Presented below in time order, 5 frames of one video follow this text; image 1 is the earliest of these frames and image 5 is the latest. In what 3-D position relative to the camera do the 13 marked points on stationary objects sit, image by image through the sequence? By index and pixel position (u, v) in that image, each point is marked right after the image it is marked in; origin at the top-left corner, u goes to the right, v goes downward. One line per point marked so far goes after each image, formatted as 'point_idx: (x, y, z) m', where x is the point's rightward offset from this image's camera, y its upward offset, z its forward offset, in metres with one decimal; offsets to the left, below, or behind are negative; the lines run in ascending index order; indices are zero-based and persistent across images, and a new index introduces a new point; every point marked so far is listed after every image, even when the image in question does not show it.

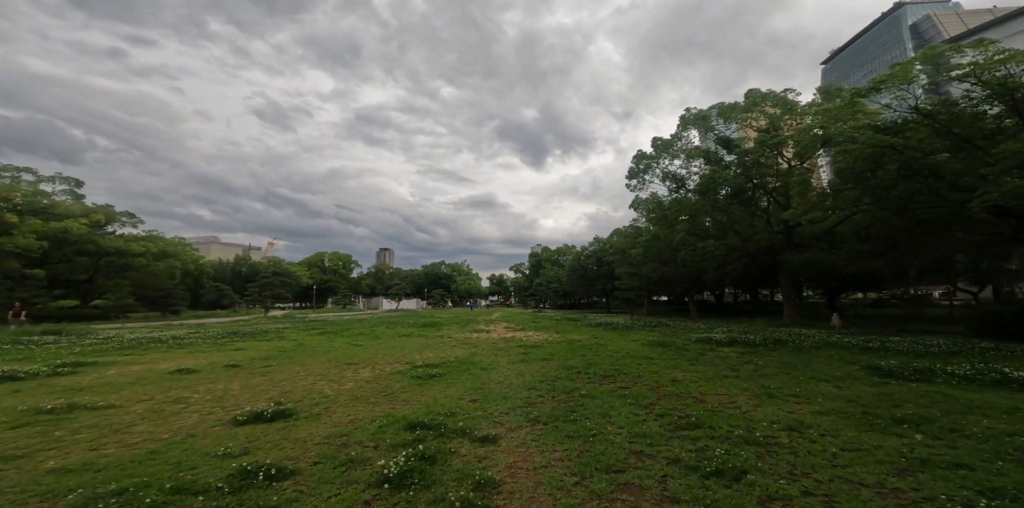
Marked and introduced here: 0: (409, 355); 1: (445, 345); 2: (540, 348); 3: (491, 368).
0: (-3.5, -3.4, +12.5) m
1: (-2.9, -3.9, +16.0) m
2: (+1.0, -3.6, +14.0) m
3: (-0.6, -3.2, +10.4) m
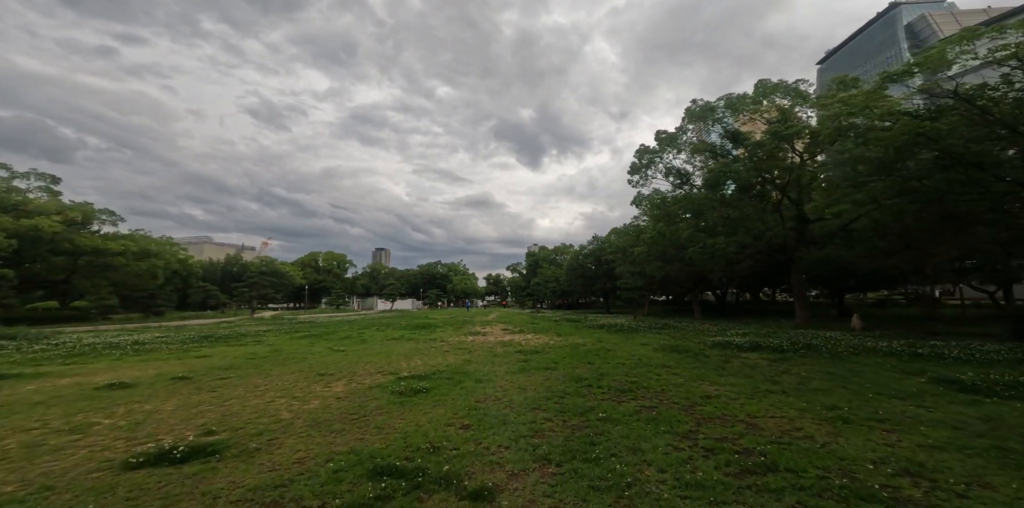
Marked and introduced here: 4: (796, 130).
0: (-3.5, -3.2, +11.1) m
1: (-3.0, -3.7, +14.6) m
2: (+0.9, -3.4, +12.6) m
3: (-0.6, -3.0, +9.0) m
4: (+14.4, +5.7, +19.2) m
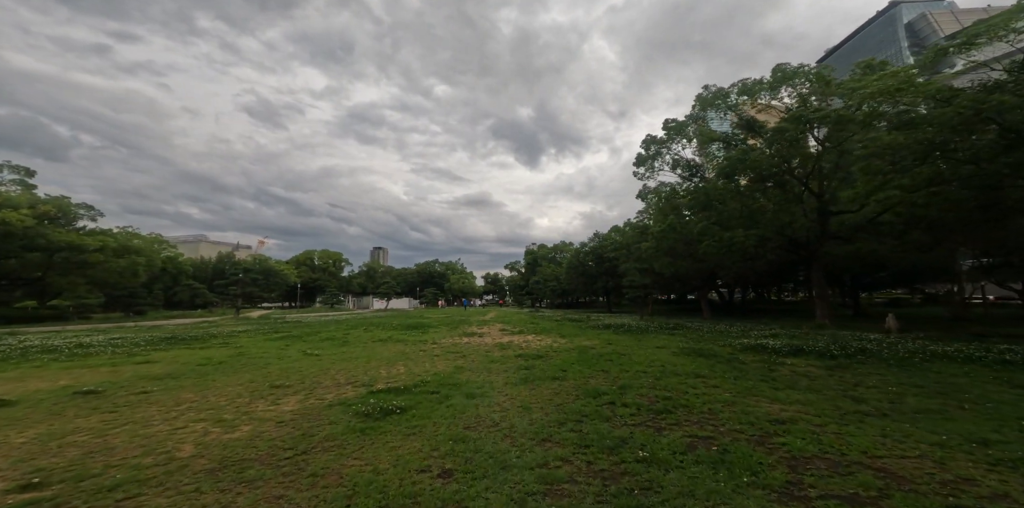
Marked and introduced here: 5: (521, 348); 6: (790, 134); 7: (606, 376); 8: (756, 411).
0: (-3.5, -2.9, +9.3) m
1: (-3.0, -3.4, +12.8) m
2: (+0.9, -3.1, +10.9) m
3: (-0.6, -2.7, +7.3) m
4: (+14.4, +6.0, +17.5) m
5: (+0.3, -3.5, +13.9) m
6: (+13.2, +5.6, +18.1) m
7: (+2.1, -2.7, +8.5) m
8: (+3.4, -2.2, +5.3) m
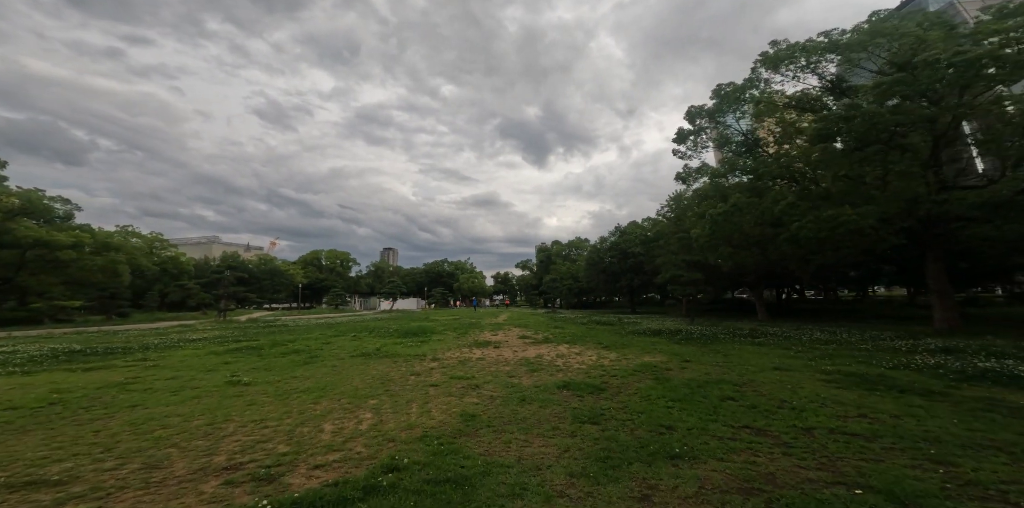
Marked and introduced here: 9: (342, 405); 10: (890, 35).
0: (-2.8, -2.3, +5.0) m
1: (-2.2, -2.8, +8.5) m
2: (+1.7, -2.5, +6.4) m
3: (+0.1, -2.1, +2.9) m
4: (+15.2, +6.7, +12.7) m
5: (+1.2, -2.9, +9.5) m
6: (+14.1, +6.3, +13.4) m
7: (+2.8, -2.1, +4.1) m
8: (+4.1, -1.6, +0.8) m
9: (-2.9, -2.5, +6.5) m
10: (+16.0, +9.3, +16.1) m
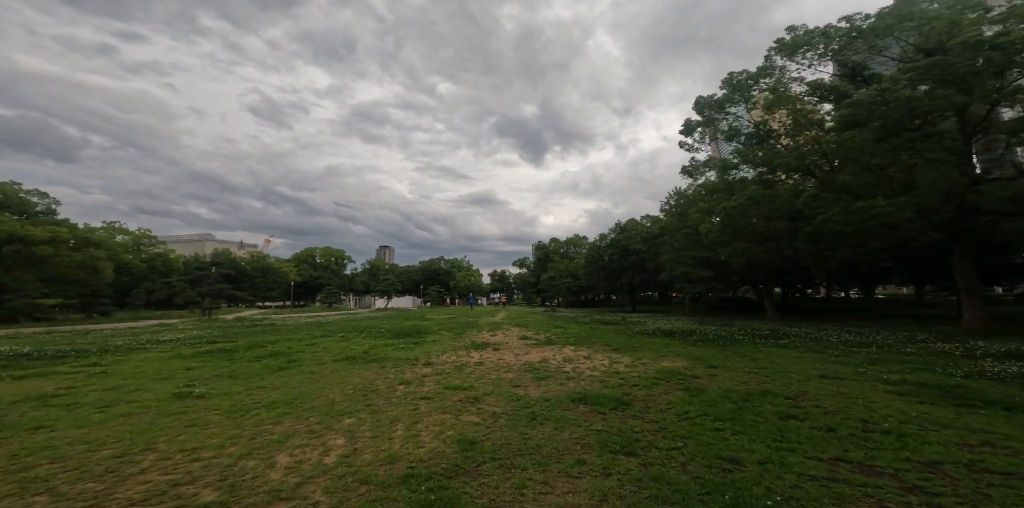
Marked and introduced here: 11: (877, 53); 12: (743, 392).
0: (-2.7, -2.1, +3.8) m
1: (-2.1, -2.6, +7.2) m
2: (+1.8, -2.3, +5.2) m
3: (+0.3, -1.9, +1.7) m
4: (+15.3, +6.9, +11.6) m
5: (+1.3, -2.7, +8.3) m
6: (+14.2, +6.4, +12.3) m
7: (+3.0, -1.9, +2.9) m
8: (+4.2, -1.4, -0.3) m
9: (-2.8, -2.3, +5.2) m
10: (+16.1, +9.5, +15.0) m
11: (+16.4, +9.4, +17.2) m
12: (+3.9, -2.3, +6.4) m
